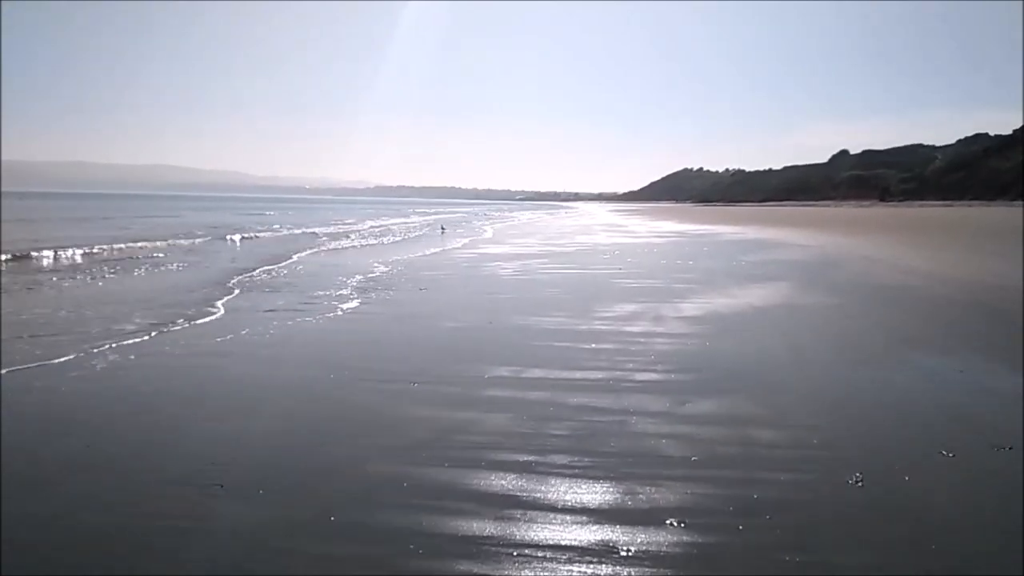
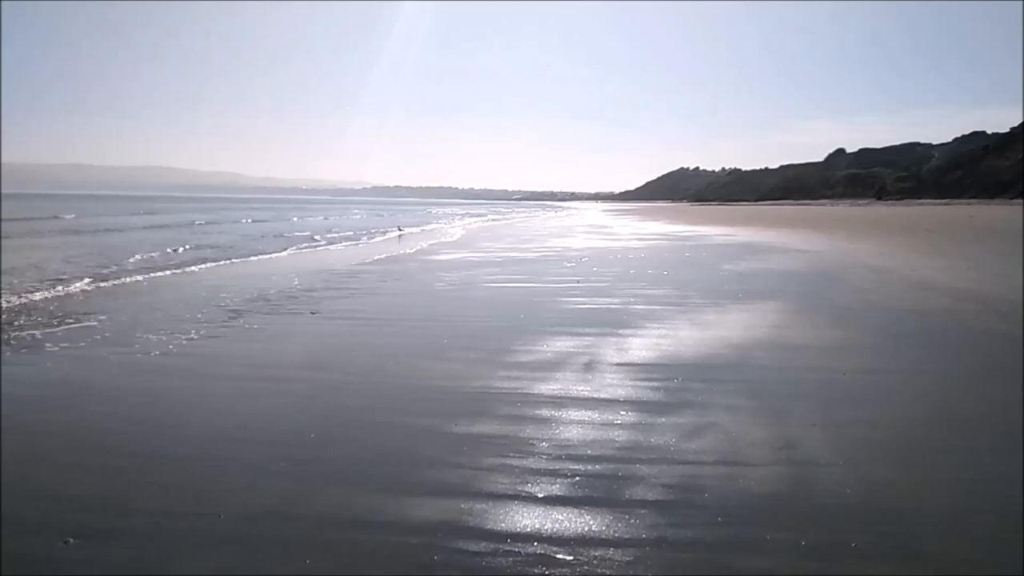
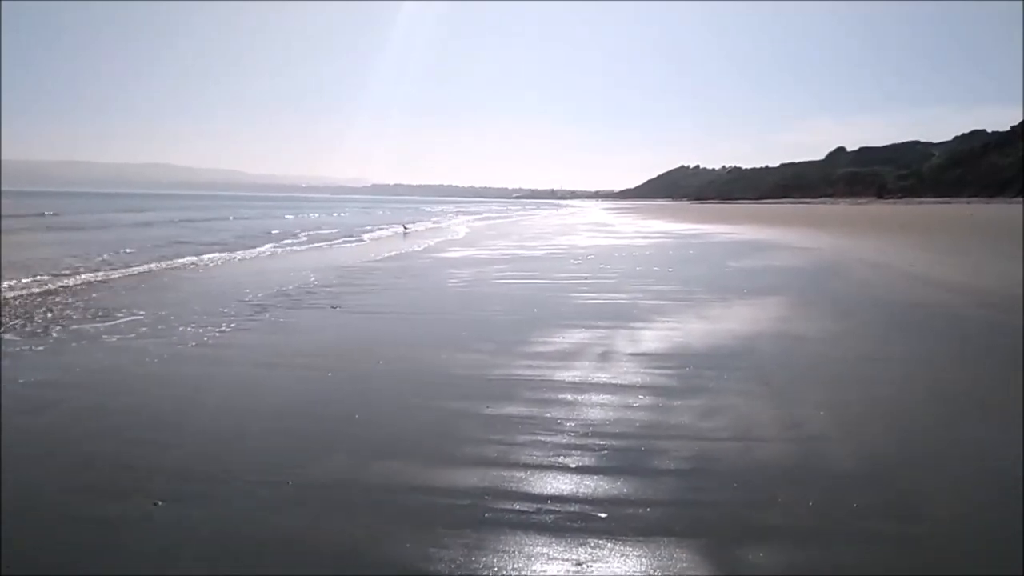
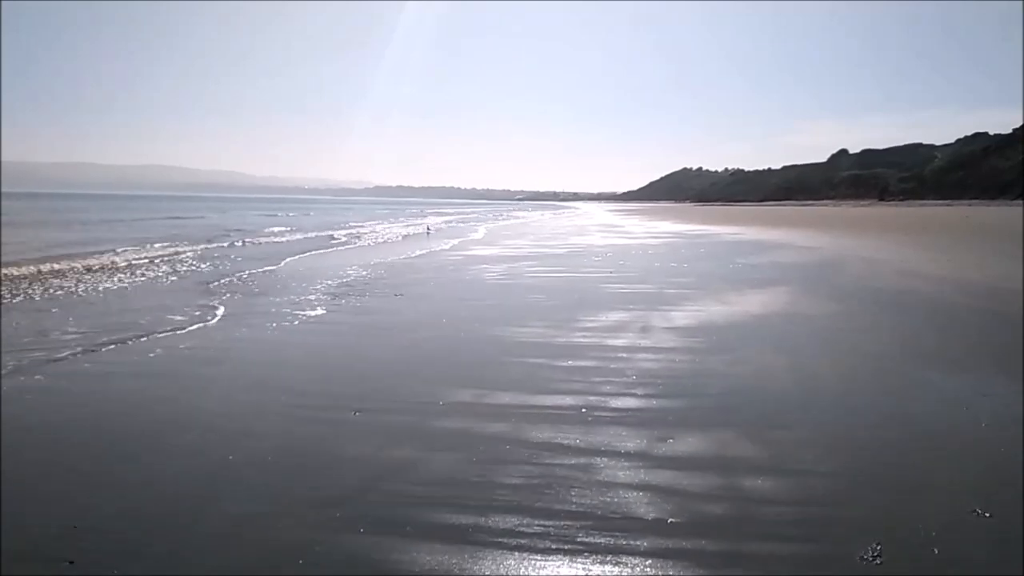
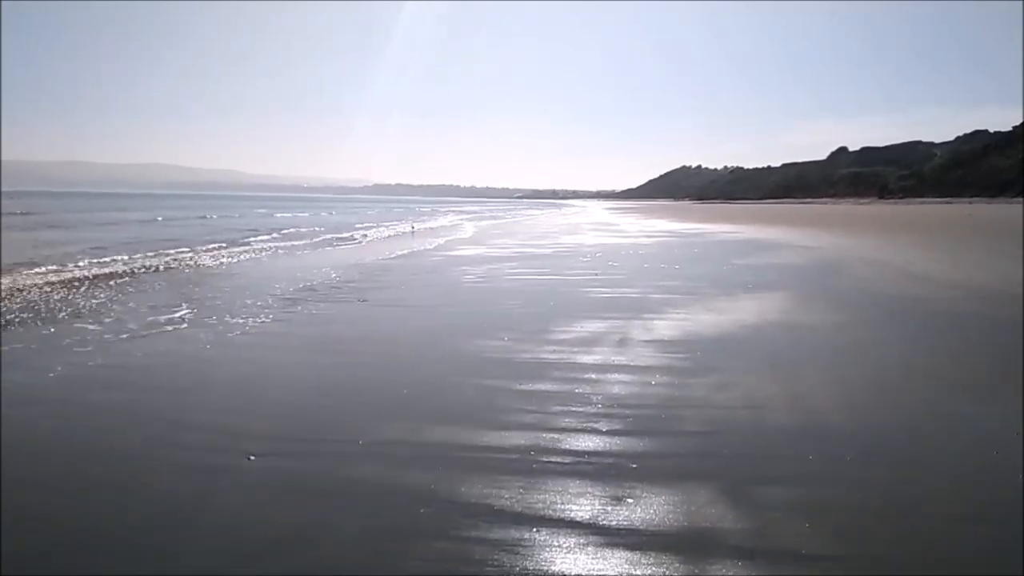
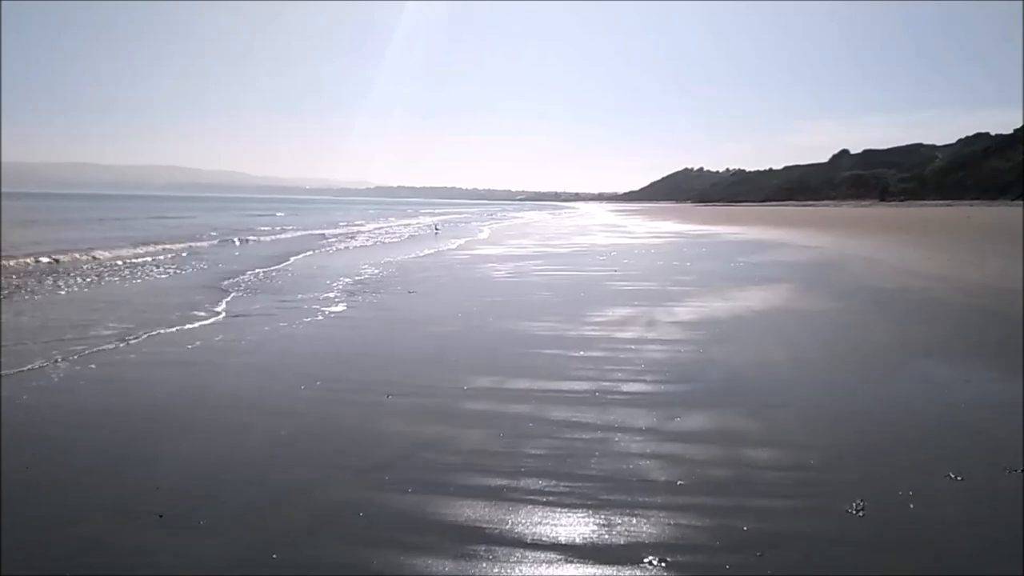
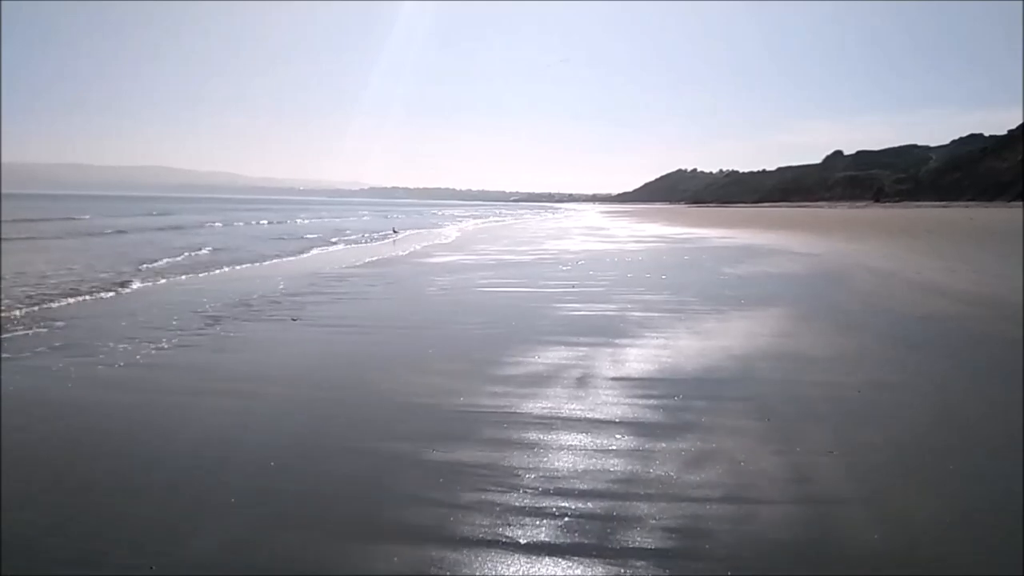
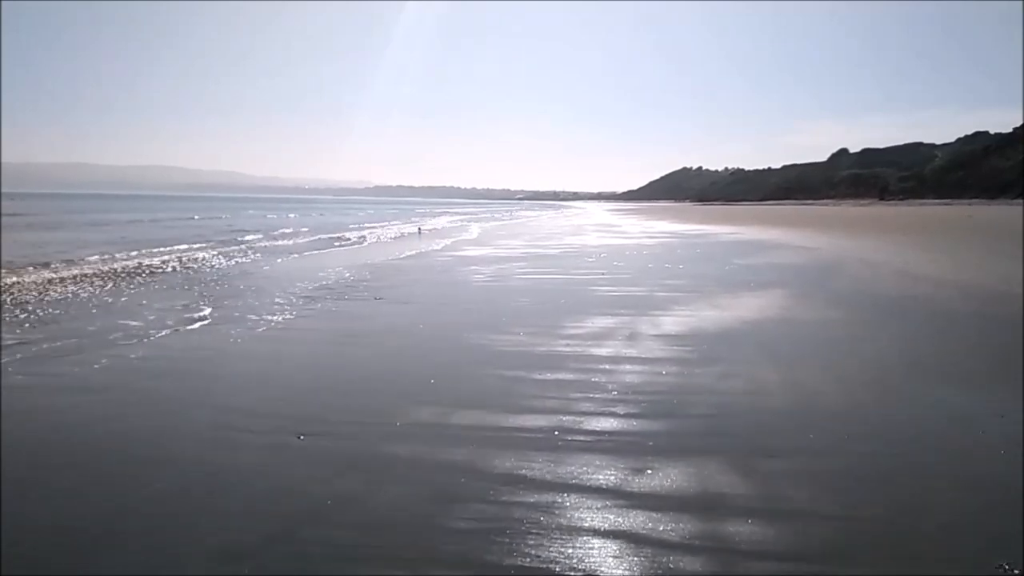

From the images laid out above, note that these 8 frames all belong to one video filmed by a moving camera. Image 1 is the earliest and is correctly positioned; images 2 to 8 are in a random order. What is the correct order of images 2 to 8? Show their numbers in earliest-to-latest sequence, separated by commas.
6, 4, 8, 5, 3, 2, 7
